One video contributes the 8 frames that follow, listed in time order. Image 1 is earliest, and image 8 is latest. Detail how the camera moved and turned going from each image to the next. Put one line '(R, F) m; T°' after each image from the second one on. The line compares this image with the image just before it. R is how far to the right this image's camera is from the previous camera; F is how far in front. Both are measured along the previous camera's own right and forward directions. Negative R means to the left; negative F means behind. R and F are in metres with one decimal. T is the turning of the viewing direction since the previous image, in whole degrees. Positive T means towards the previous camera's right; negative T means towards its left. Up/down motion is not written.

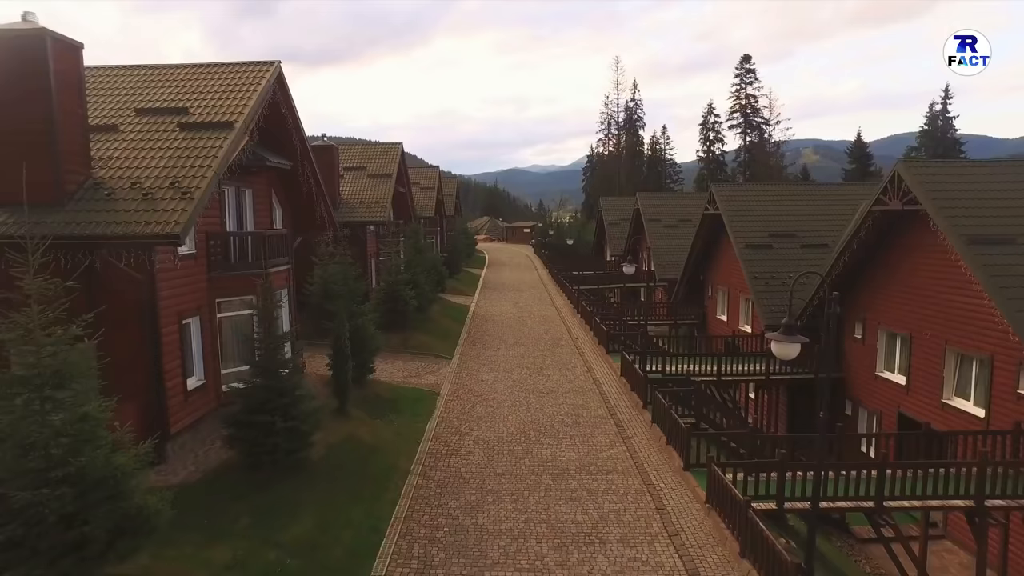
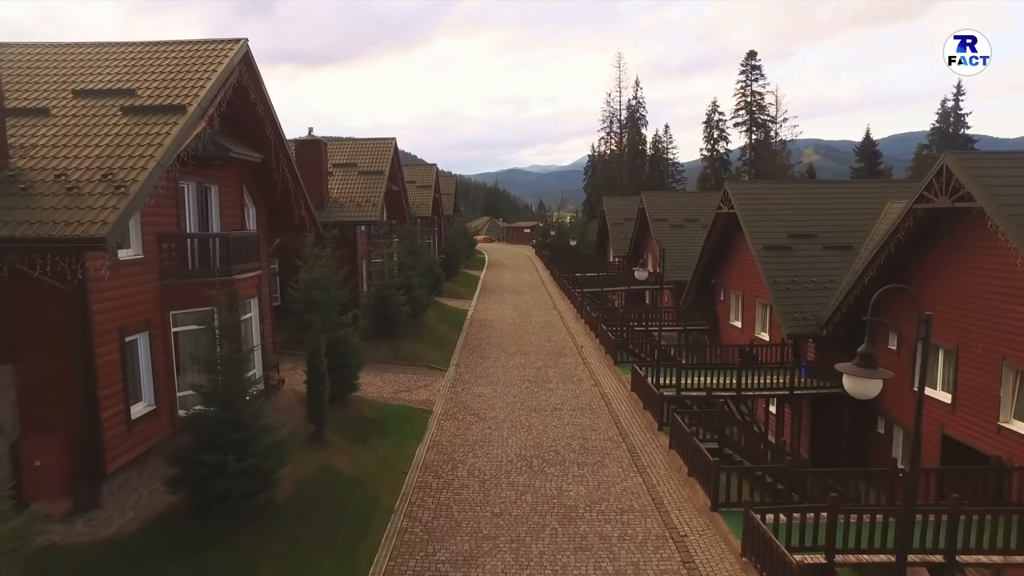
(0.0, +1.6) m; 0°
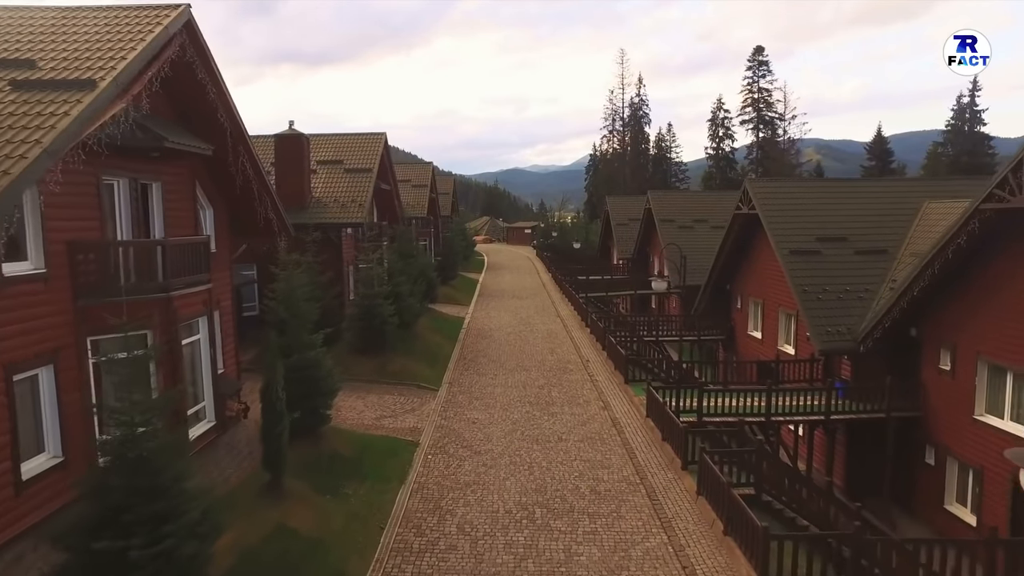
(0.0, +2.0) m; 0°
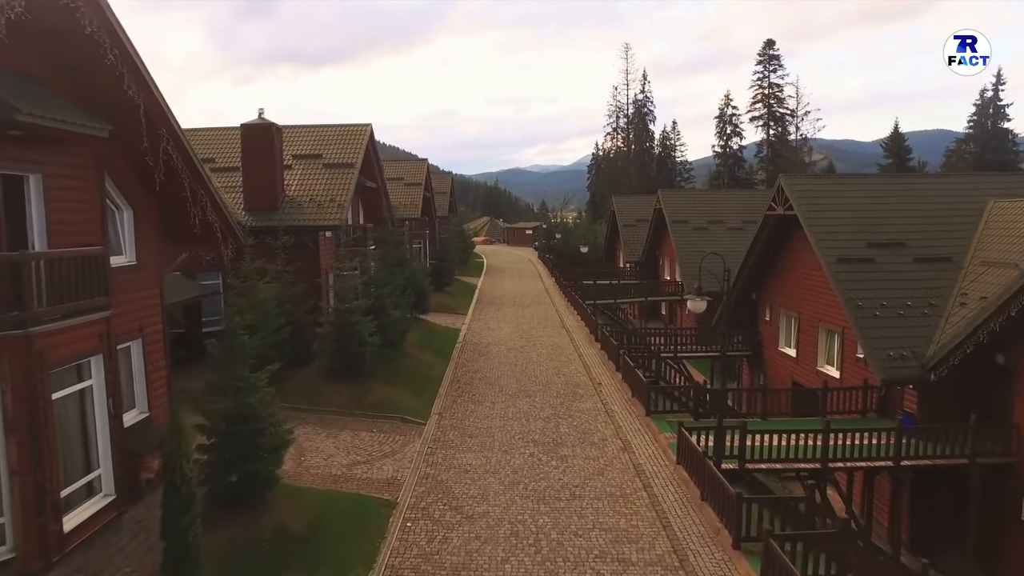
(0.0, +2.6) m; 0°
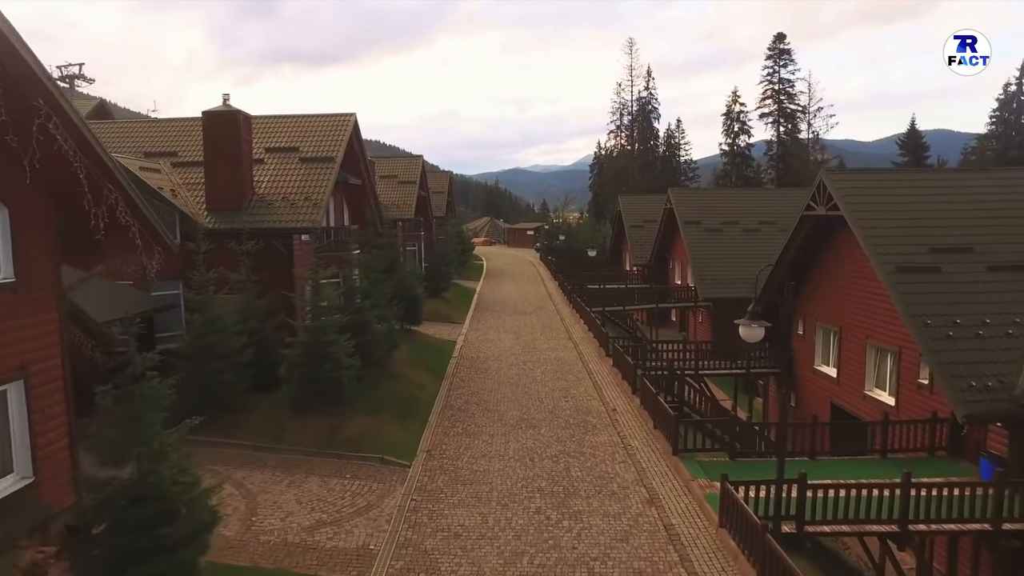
(0.0, +2.4) m; 0°
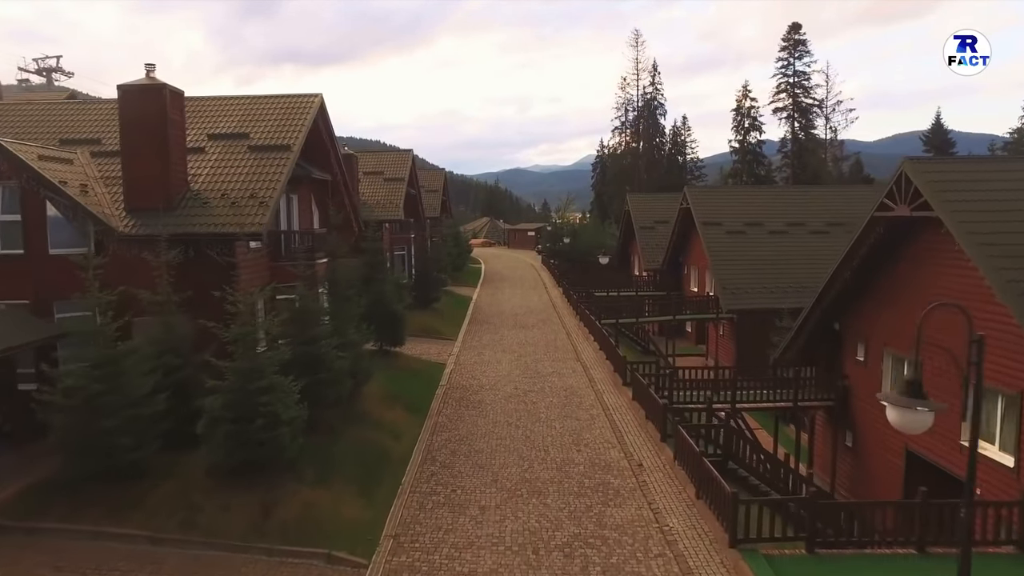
(0.0, +3.4) m; 0°
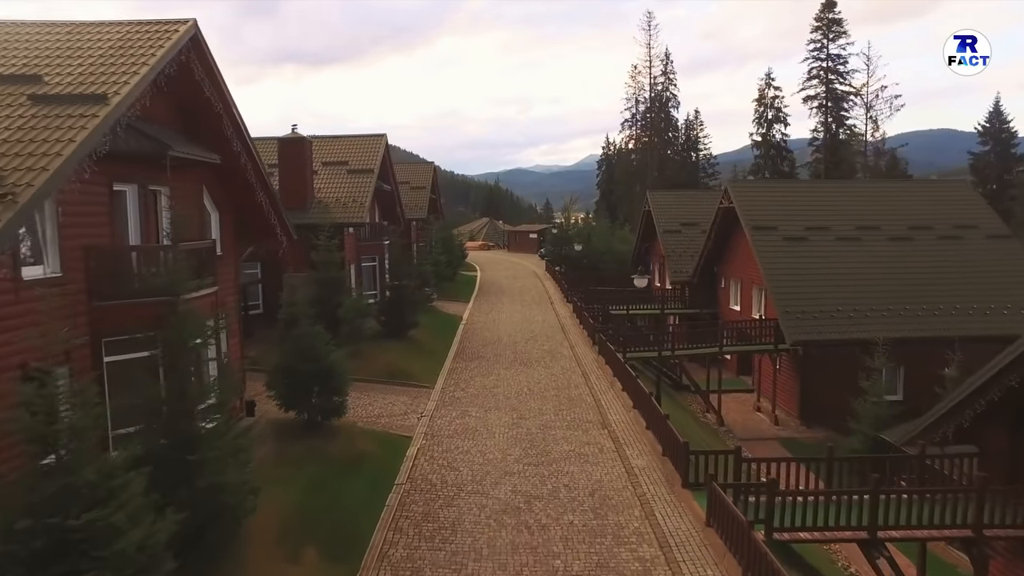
(+0.1, +6.5) m; 0°
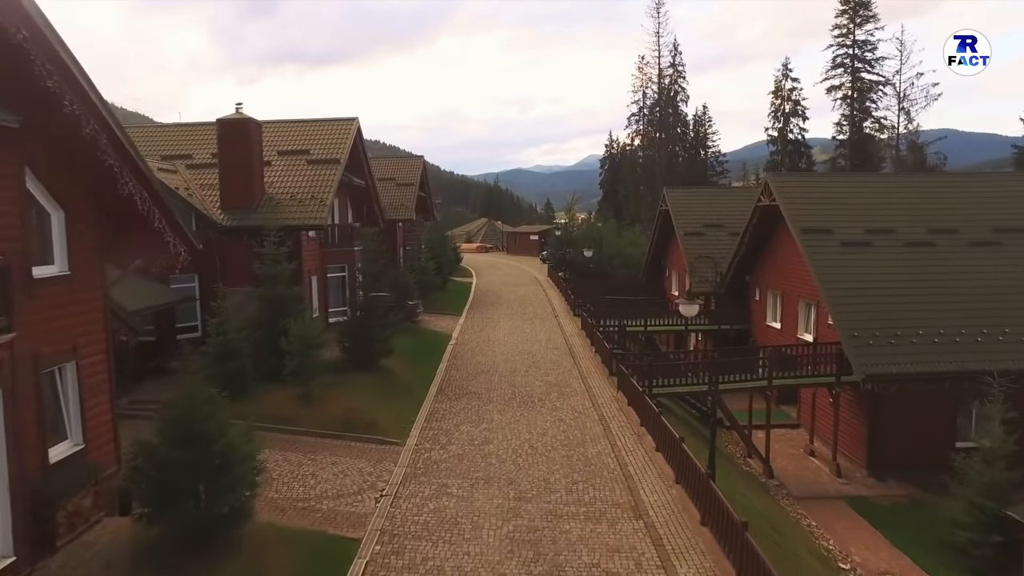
(+0.1, +4.4) m; 0°
